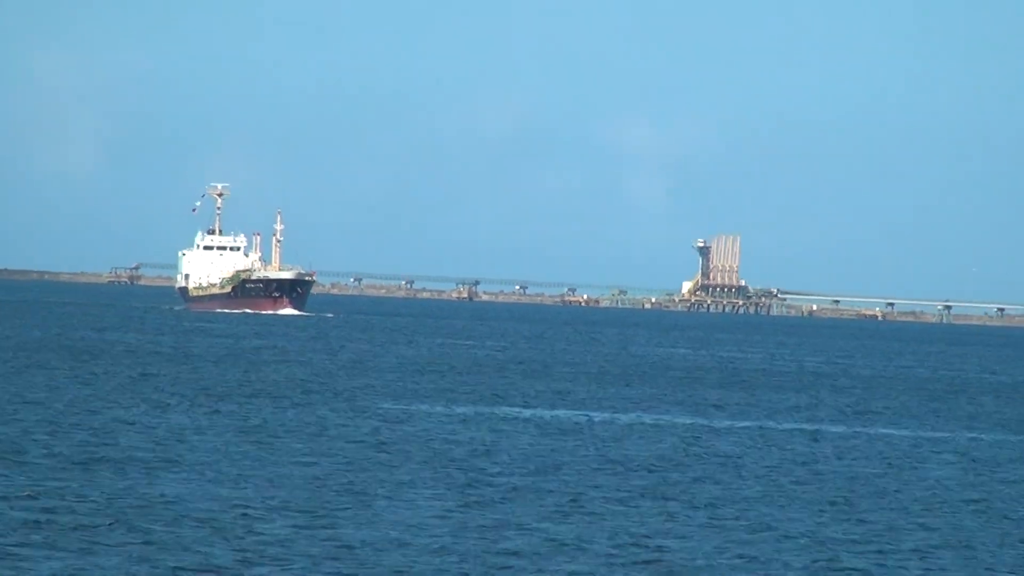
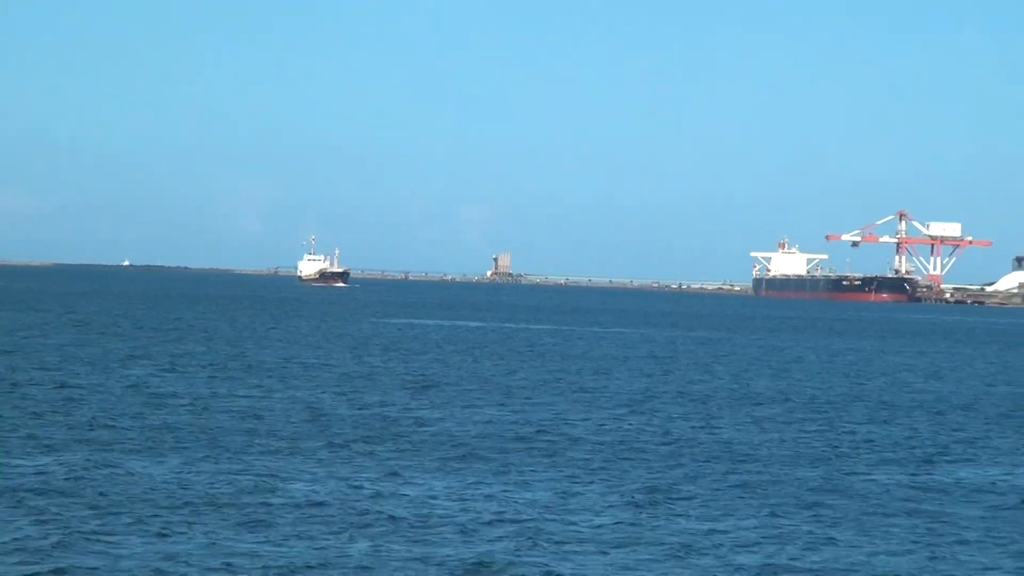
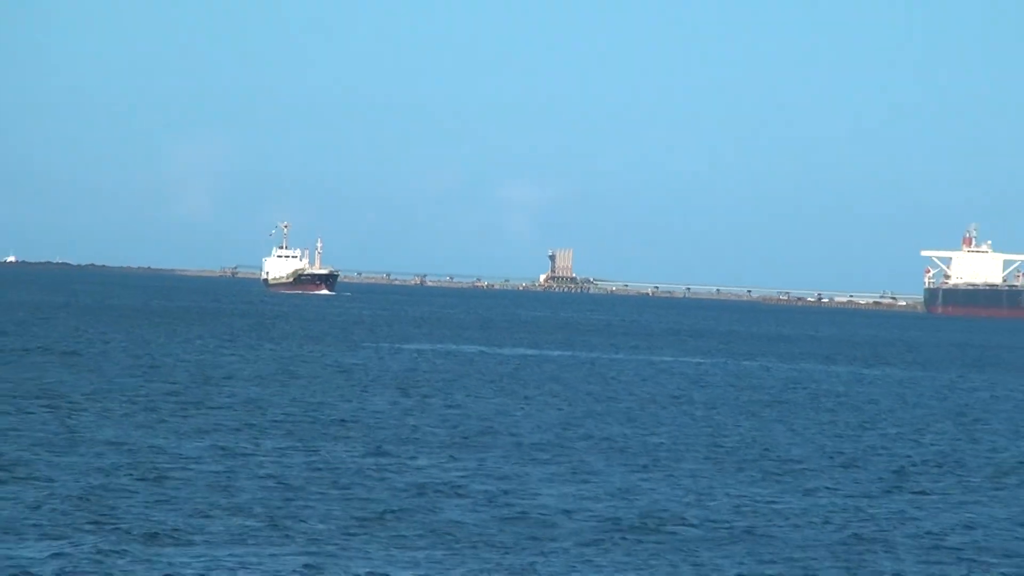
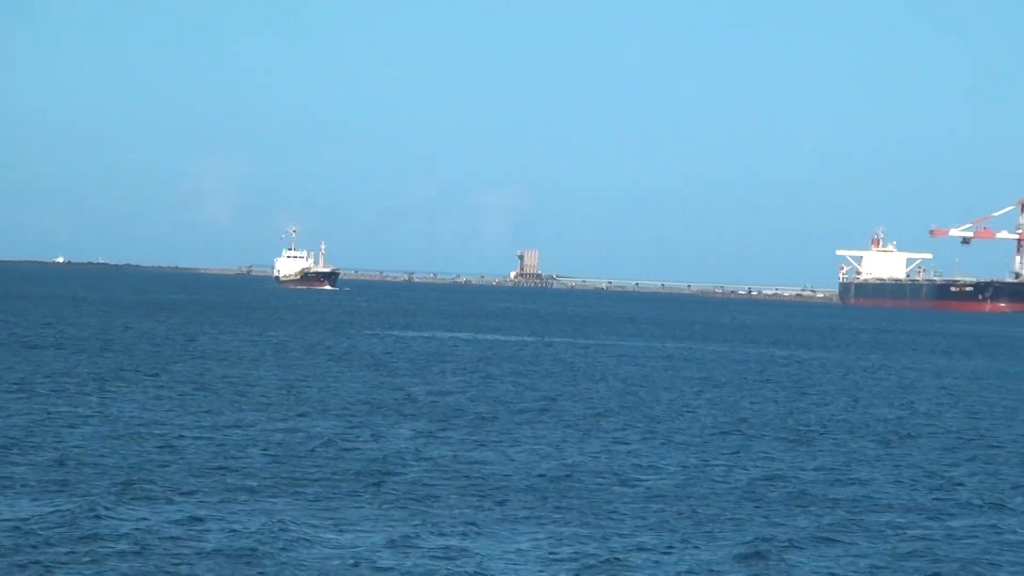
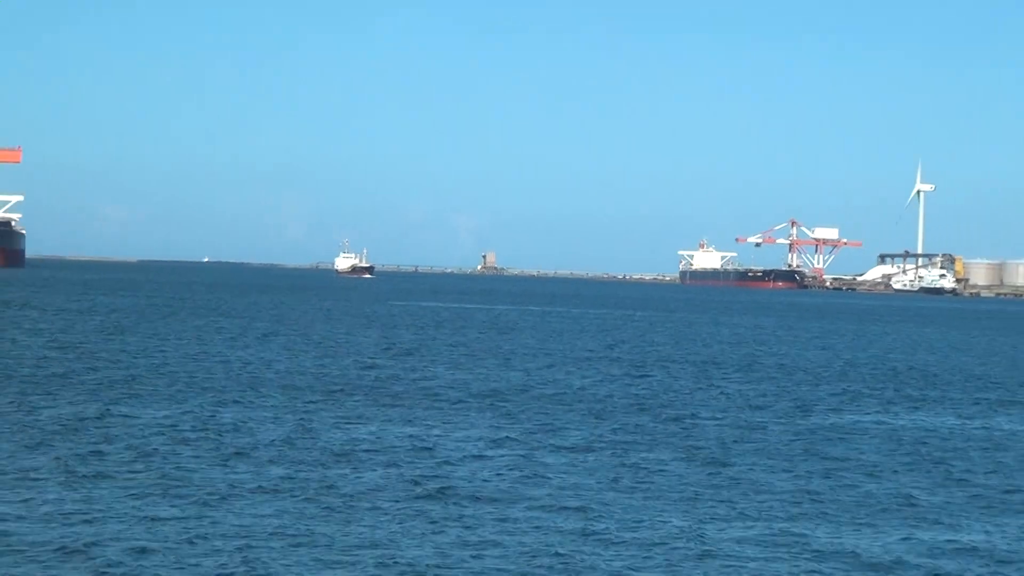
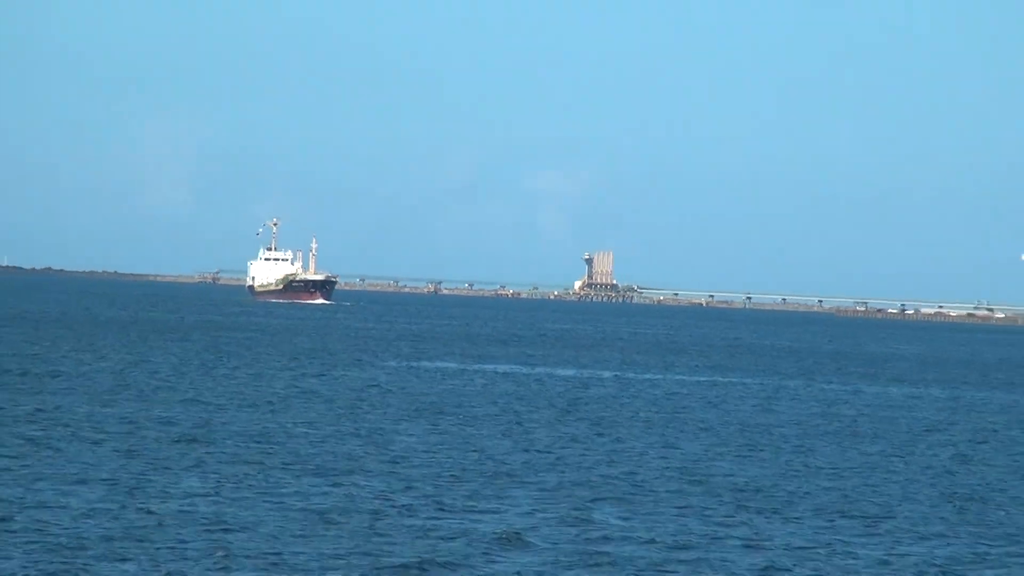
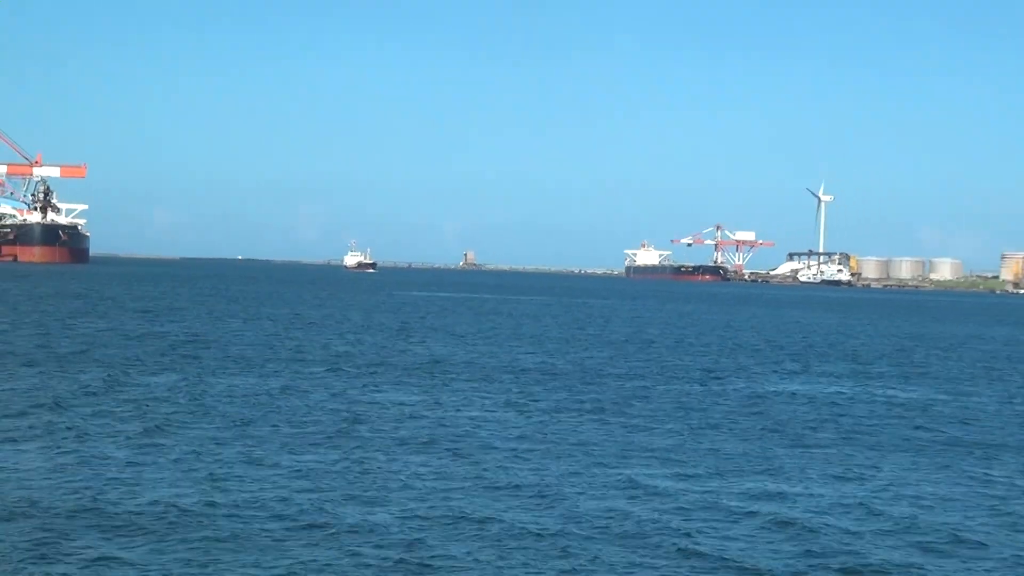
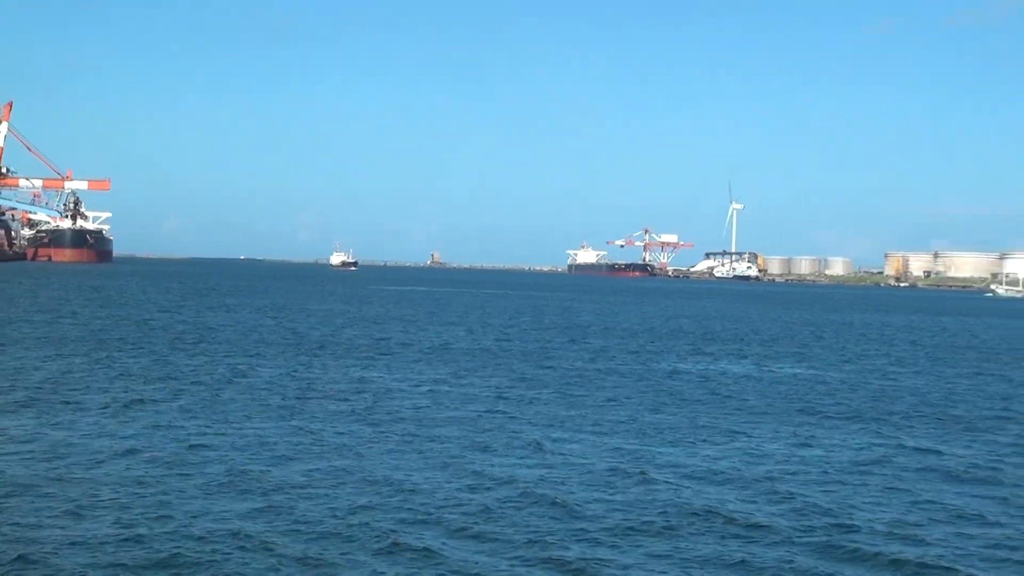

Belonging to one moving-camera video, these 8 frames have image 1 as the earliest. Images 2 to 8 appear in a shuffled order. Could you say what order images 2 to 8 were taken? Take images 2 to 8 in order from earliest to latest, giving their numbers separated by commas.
6, 3, 4, 2, 5, 7, 8
